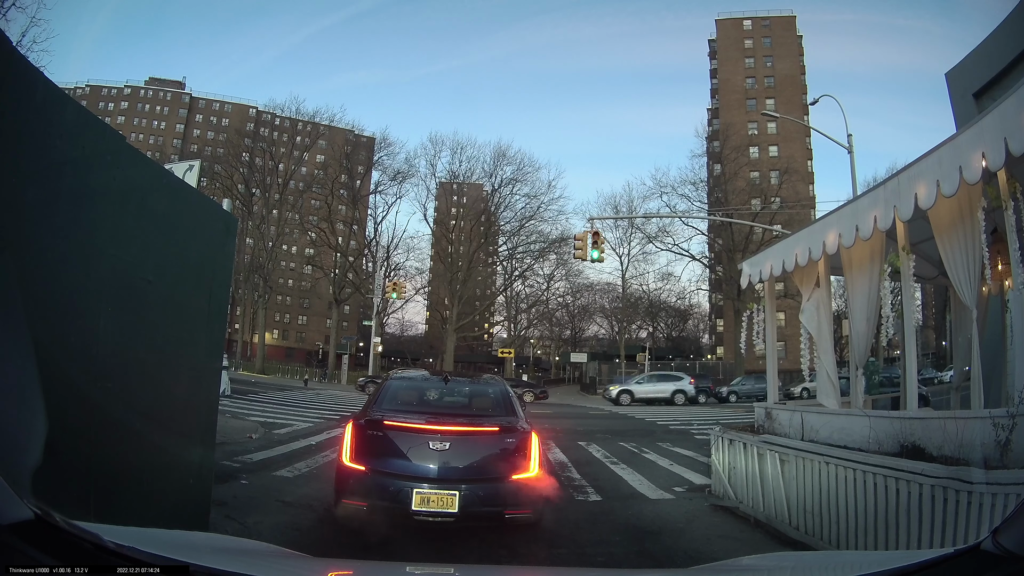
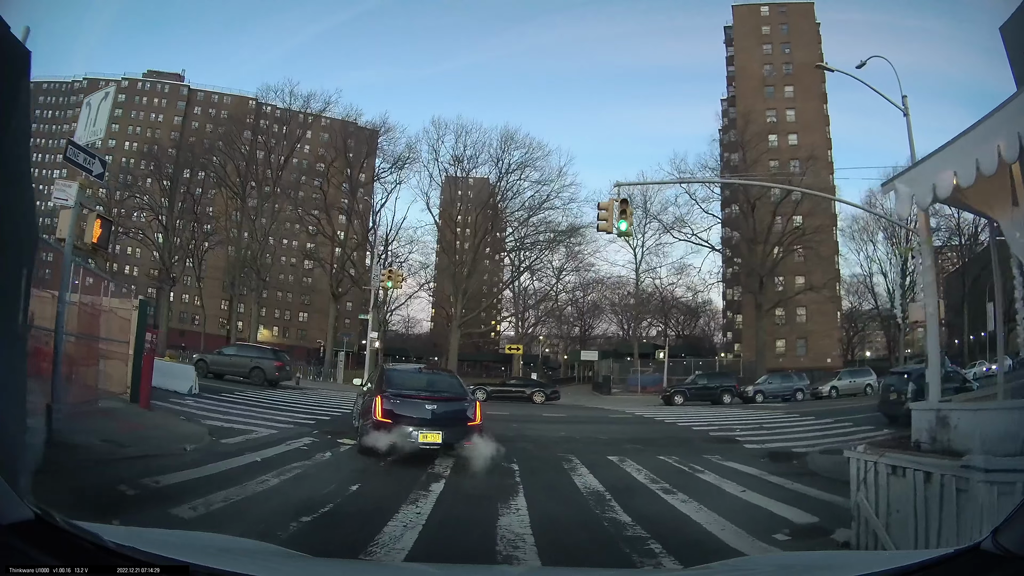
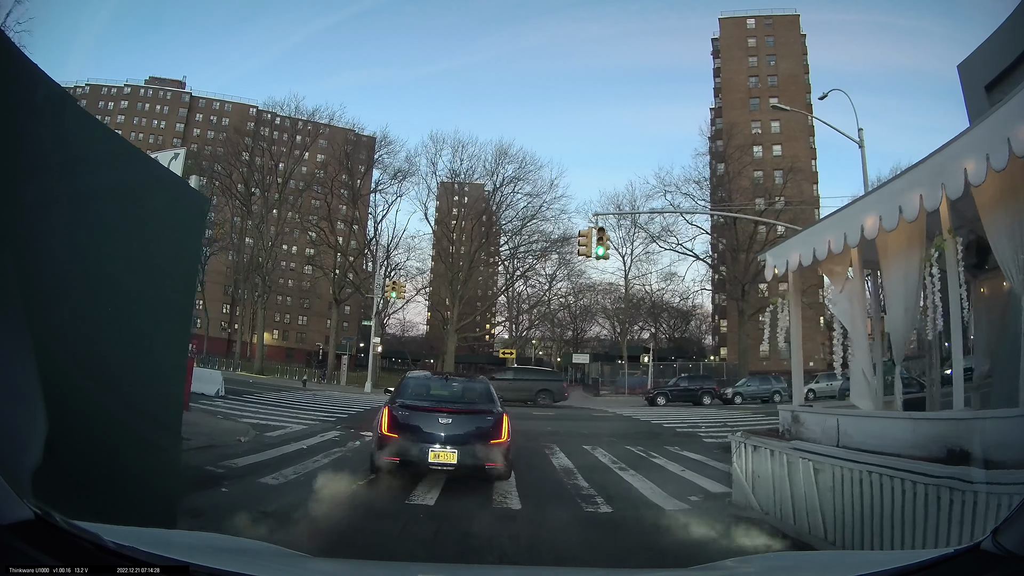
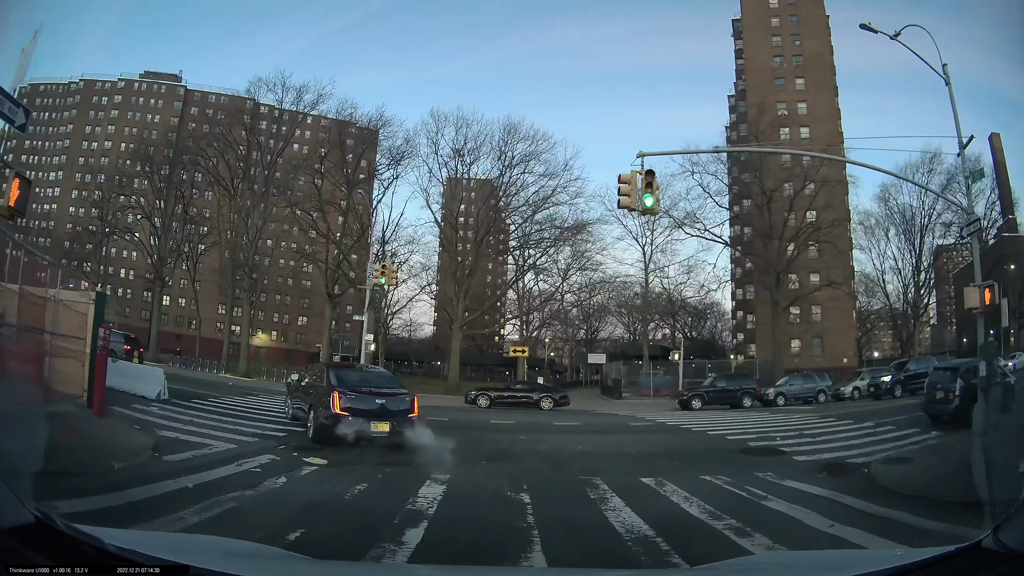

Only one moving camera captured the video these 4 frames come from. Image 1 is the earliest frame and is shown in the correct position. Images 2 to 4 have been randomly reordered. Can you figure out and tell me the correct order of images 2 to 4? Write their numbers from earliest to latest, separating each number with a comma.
3, 2, 4
